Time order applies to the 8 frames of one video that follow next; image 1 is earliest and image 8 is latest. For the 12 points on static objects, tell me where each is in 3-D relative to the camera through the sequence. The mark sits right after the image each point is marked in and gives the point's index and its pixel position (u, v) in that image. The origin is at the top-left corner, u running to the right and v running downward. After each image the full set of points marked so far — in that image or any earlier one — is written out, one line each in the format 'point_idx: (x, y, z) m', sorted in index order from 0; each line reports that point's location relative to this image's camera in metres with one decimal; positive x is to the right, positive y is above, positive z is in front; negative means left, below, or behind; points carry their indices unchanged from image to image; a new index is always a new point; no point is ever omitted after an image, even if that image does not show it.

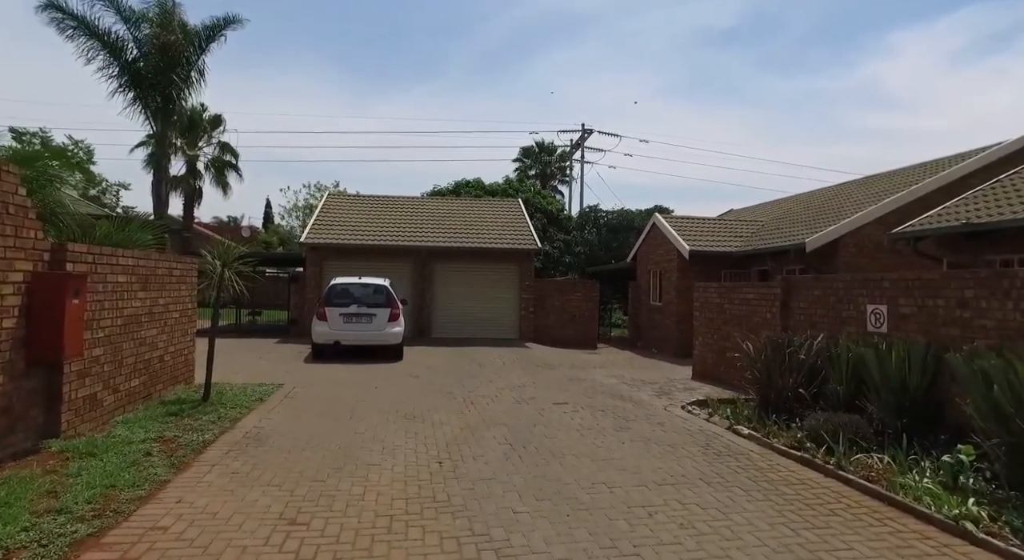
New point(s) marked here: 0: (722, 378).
0: (+3.8, -1.8, +10.8) m
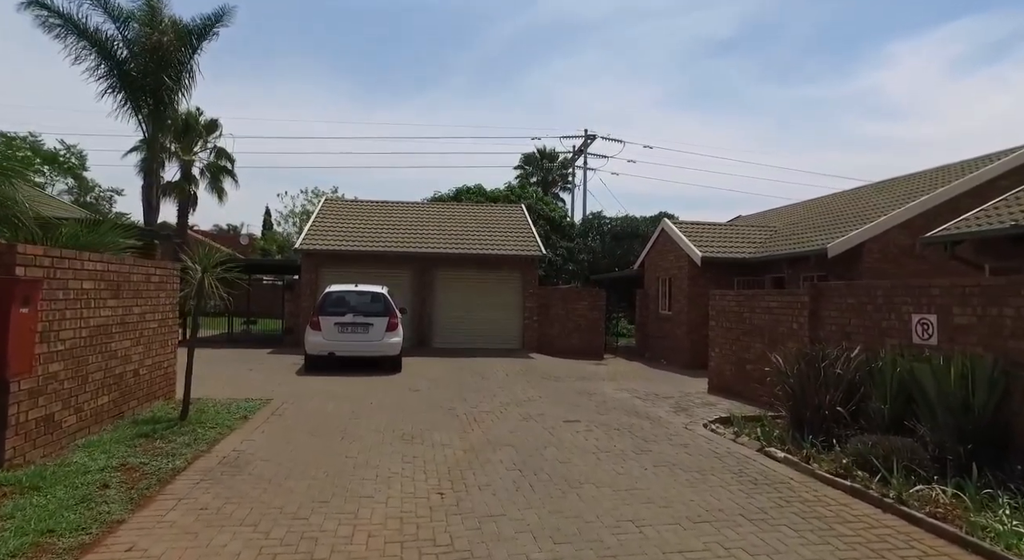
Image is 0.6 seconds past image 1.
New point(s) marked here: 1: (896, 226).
0: (+3.9, -1.9, +10.1) m
1: (+7.7, +1.0, +12.0) m
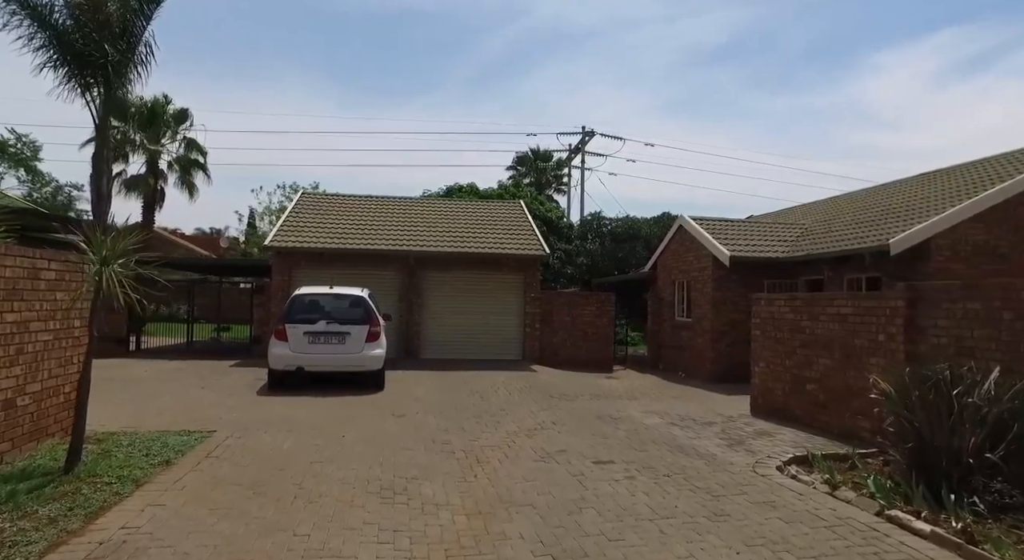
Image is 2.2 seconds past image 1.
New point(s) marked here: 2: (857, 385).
0: (+4.0, -1.9, +8.2) m
1: (+7.8, +1.0, +10.2) m
2: (+4.2, -1.3, +7.2) m
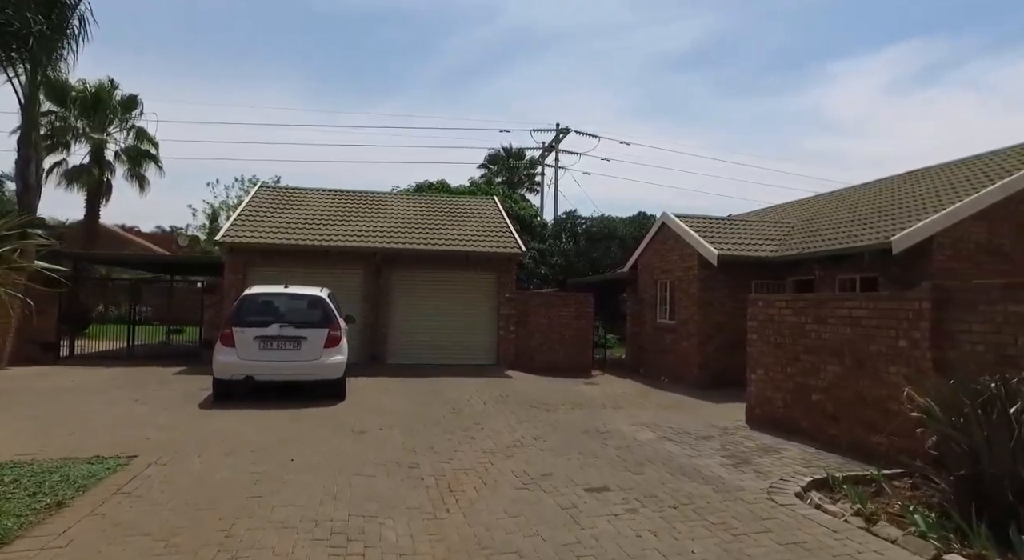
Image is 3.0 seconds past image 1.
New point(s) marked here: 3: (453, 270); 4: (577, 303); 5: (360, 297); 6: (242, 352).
0: (+3.7, -1.9, +7.5) m
1: (+7.4, +1.0, +9.7) m
2: (+3.9, -1.3, +6.5) m
3: (-1.5, +0.2, +14.8) m
4: (+1.6, -0.6, +14.9) m
5: (-3.7, -0.4, +14.5) m
6: (-4.0, -1.1, +8.8) m
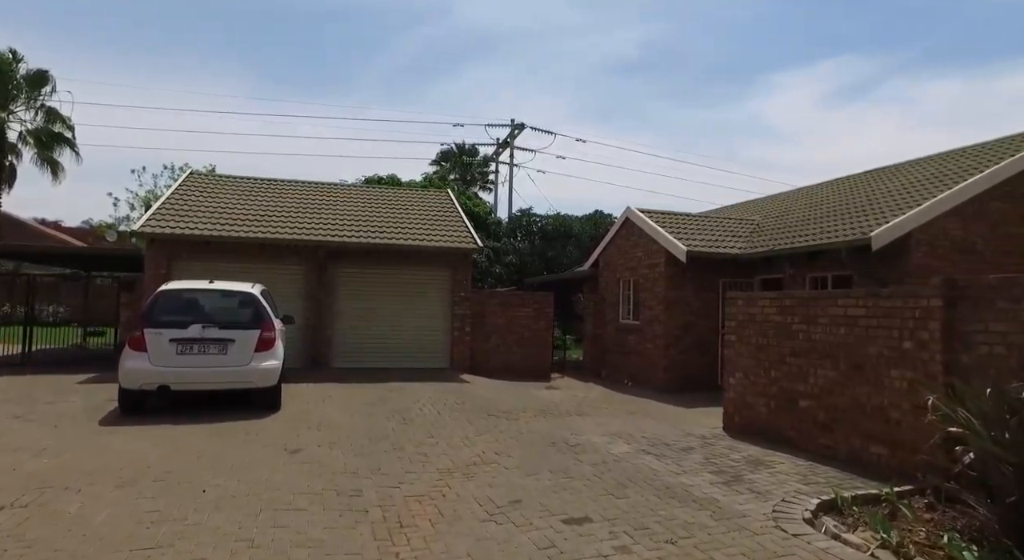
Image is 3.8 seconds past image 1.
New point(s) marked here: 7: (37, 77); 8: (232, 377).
0: (+3.3, -1.9, +6.9) m
1: (+6.7, +1.0, +9.4) m
2: (+3.5, -1.2, +5.9) m
3: (-2.5, +0.3, +13.8) m
4: (+0.6, -0.5, +14.1) m
5: (-4.7, -0.3, +13.3) m
6: (-4.5, -1.0, +7.5) m
7: (-14.8, +6.3, +18.8) m
8: (-3.6, -1.2, +7.7) m
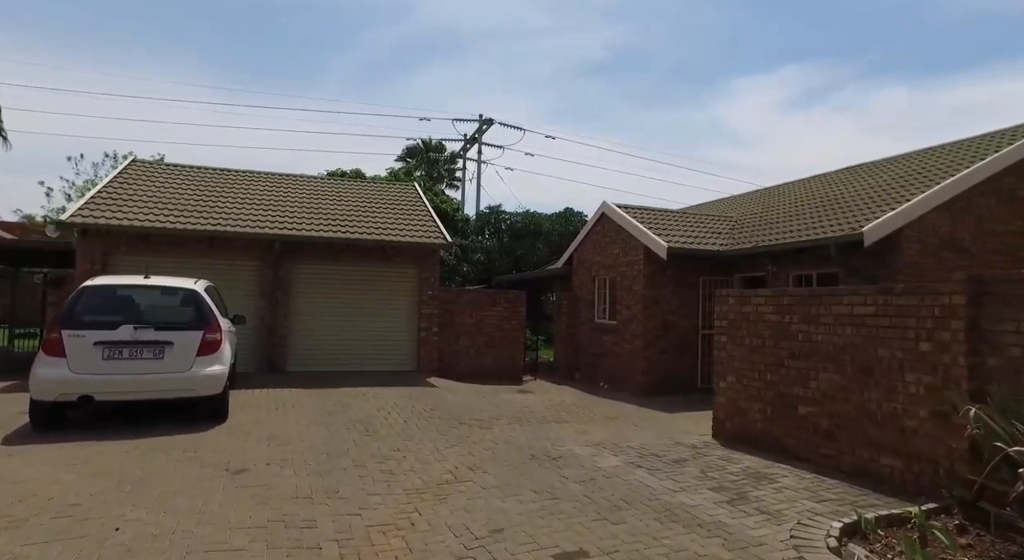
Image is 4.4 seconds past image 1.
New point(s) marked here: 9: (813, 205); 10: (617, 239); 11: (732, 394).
0: (+3.0, -1.8, +6.4) m
1: (+6.3, +1.1, +9.0) m
2: (+3.4, -1.2, +5.4) m
3: (-3.1, +0.4, +12.9) m
4: (-0.1, -0.5, +13.4) m
5: (-5.3, -0.3, +12.3) m
6: (-4.8, -0.9, +6.6) m
7: (-15.7, +6.4, +17.3) m
8: (-3.9, -1.2, +6.7) m
9: (+6.3, +1.6, +12.5) m
10: (+2.2, +0.9, +12.7) m
11: (+2.7, -1.4, +7.3) m
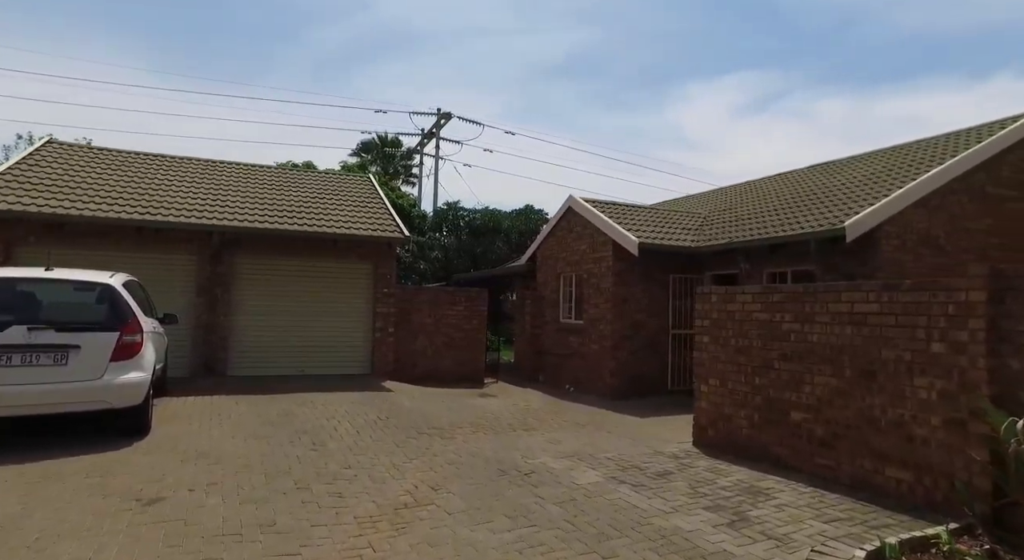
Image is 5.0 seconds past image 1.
0: (+2.7, -1.8, +5.9) m
1: (+5.8, +1.1, +8.8) m
2: (+3.1, -1.1, +5.0) m
3: (-3.9, +0.4, +11.9) m
4: (-0.9, -0.4, +12.7) m
5: (-6.0, -0.2, +11.2) m
6: (-5.1, -0.8, +5.5) m
7: (-16.8, +6.6, +15.4) m
8: (-4.2, -1.1, +5.7) m
9: (+5.5, +1.6, +12.2) m
10: (+1.5, +0.9, +12.2) m
11: (+2.3, -1.3, +6.8) m
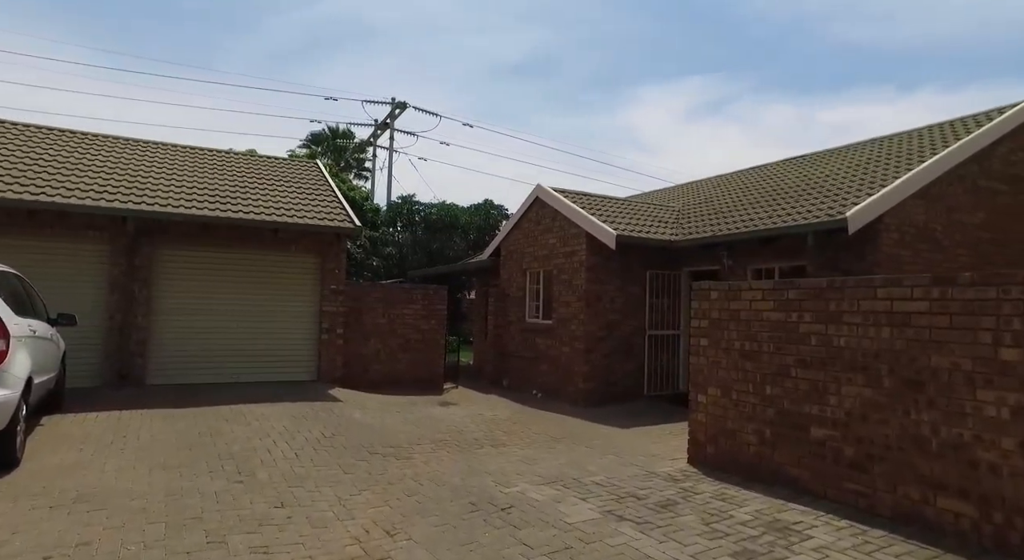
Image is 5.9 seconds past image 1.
0: (+2.5, -1.7, +5.0) m
1: (+5.4, +1.1, +8.2) m
2: (+3.0, -1.1, +4.1) m
3: (-4.6, +0.5, +10.5) m
4: (-1.6, -0.3, +11.6) m
5: (-6.6, -0.1, +9.6) m
6: (-5.2, -0.7, +4.1) m
7: (-17.6, +6.7, +13.0) m
8: (-4.4, -1.0, +4.4) m
9: (+4.8, +1.6, +11.6) m
10: (+0.8, +1.0, +11.2) m
11: (+2.0, -1.3, +5.9) m
